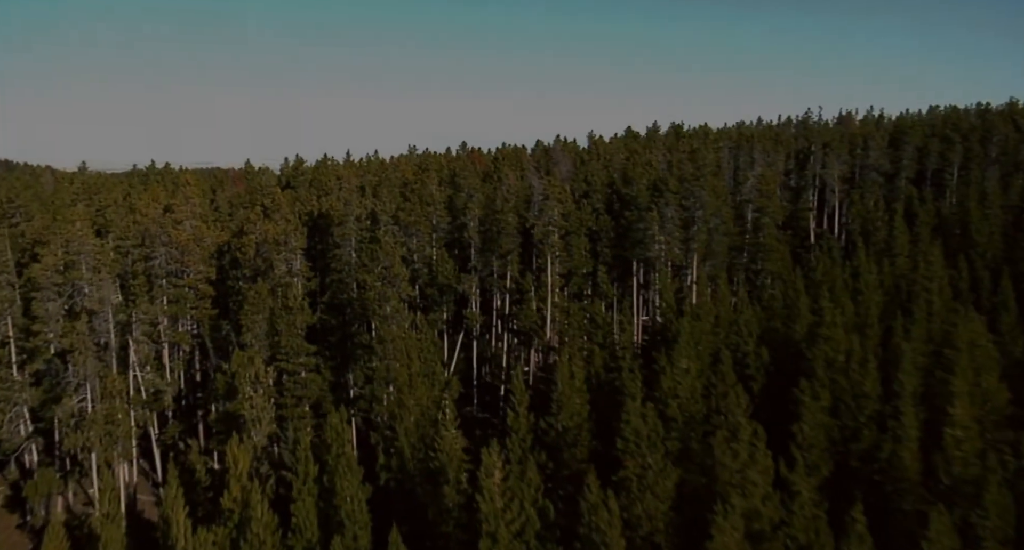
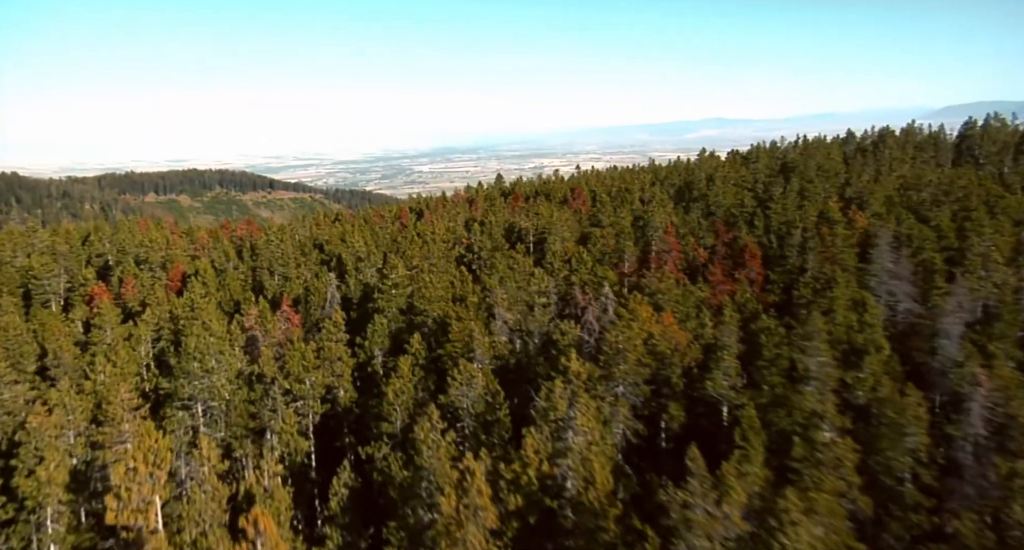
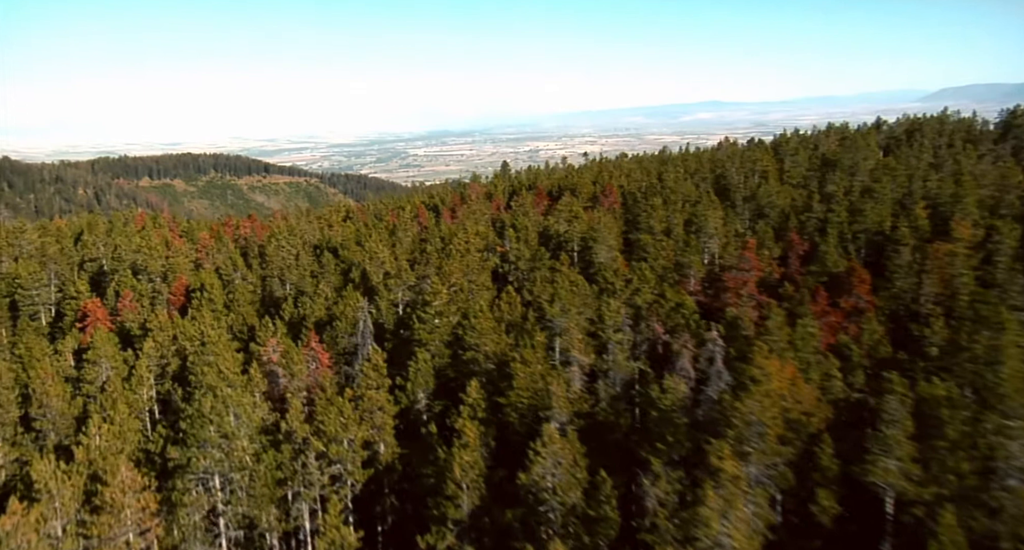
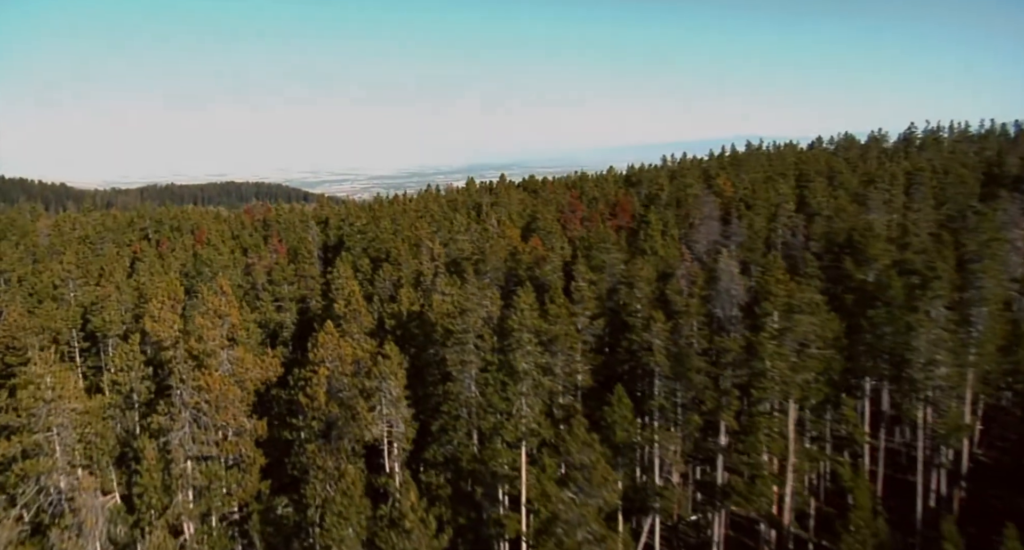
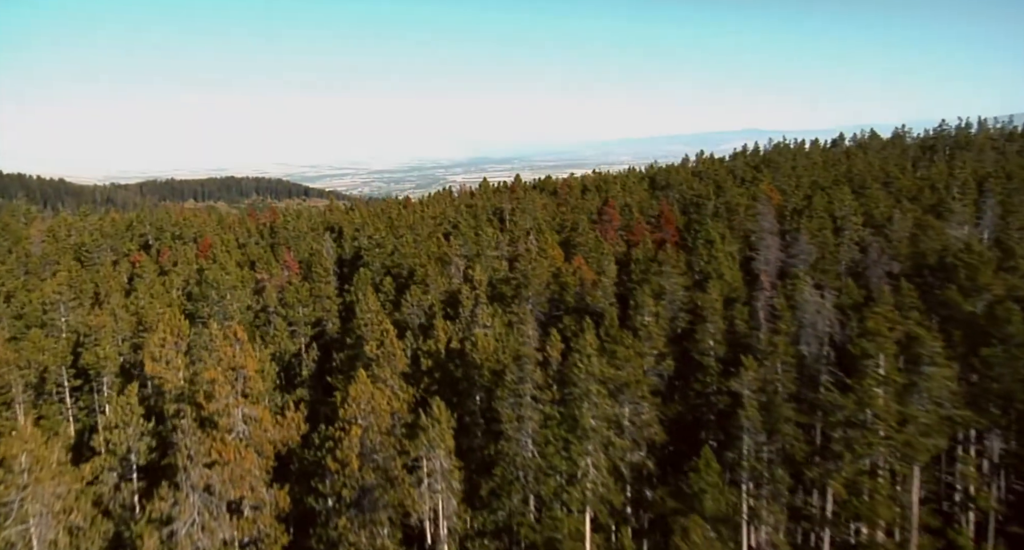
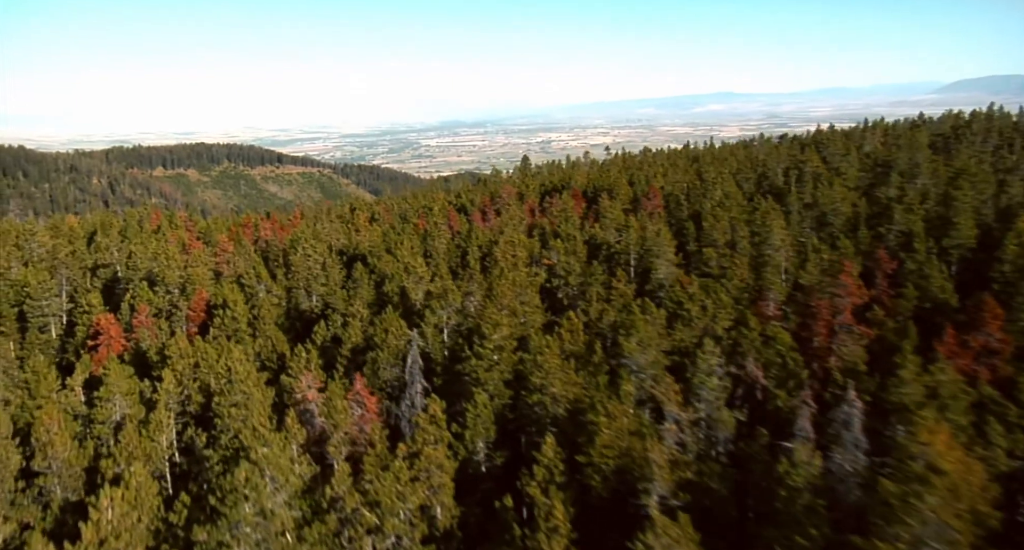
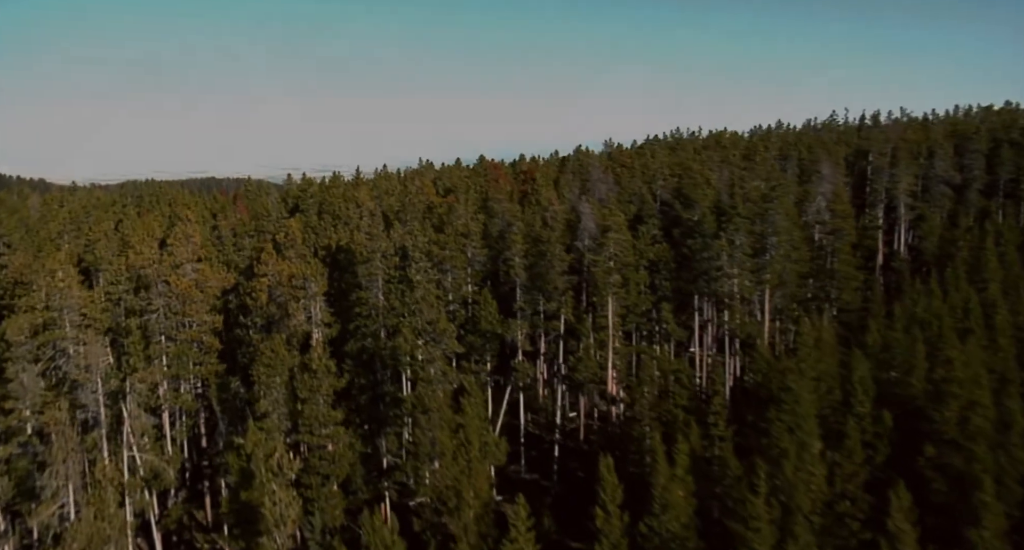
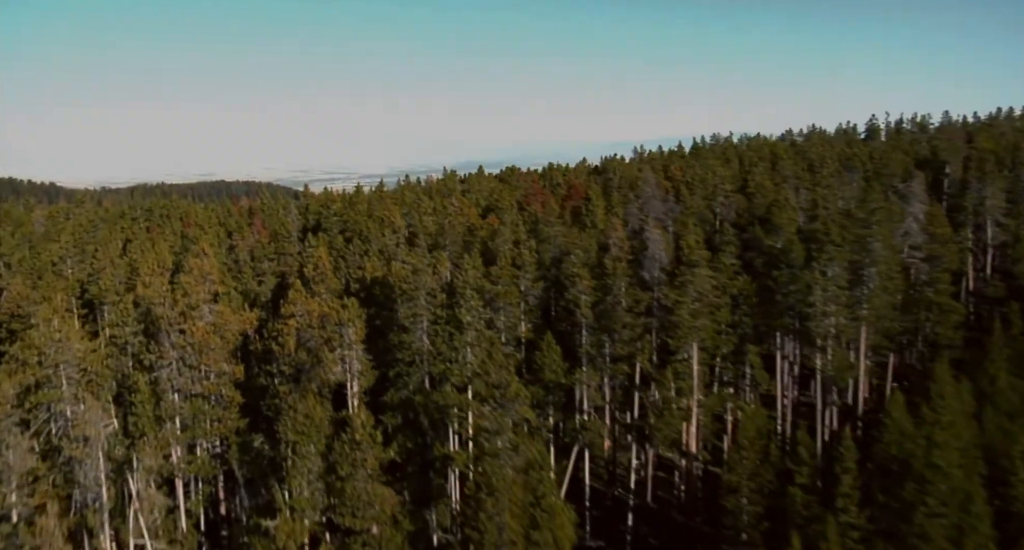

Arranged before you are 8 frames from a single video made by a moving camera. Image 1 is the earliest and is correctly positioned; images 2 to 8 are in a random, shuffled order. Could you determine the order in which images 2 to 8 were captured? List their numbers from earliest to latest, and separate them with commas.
7, 8, 4, 5, 2, 3, 6
